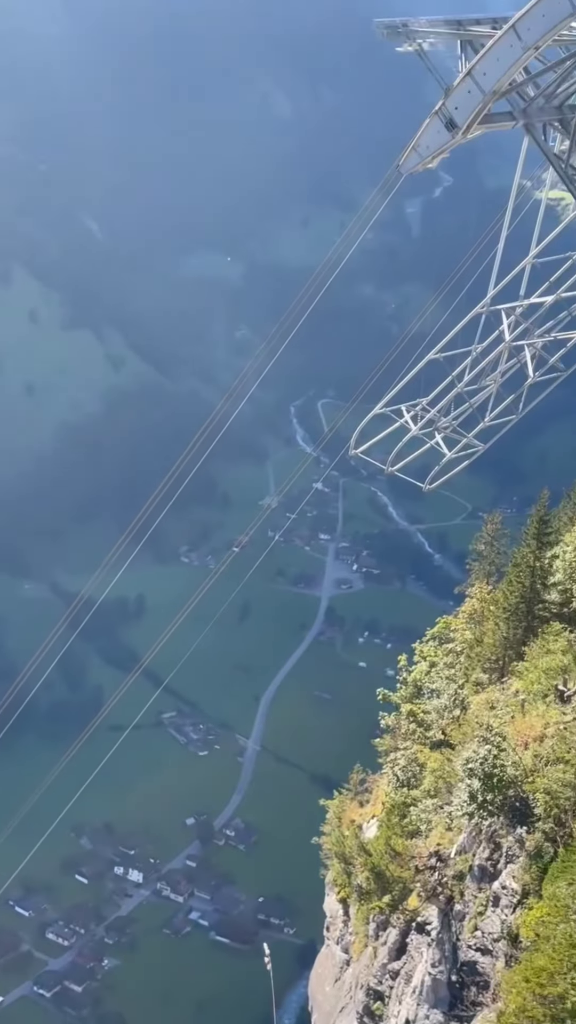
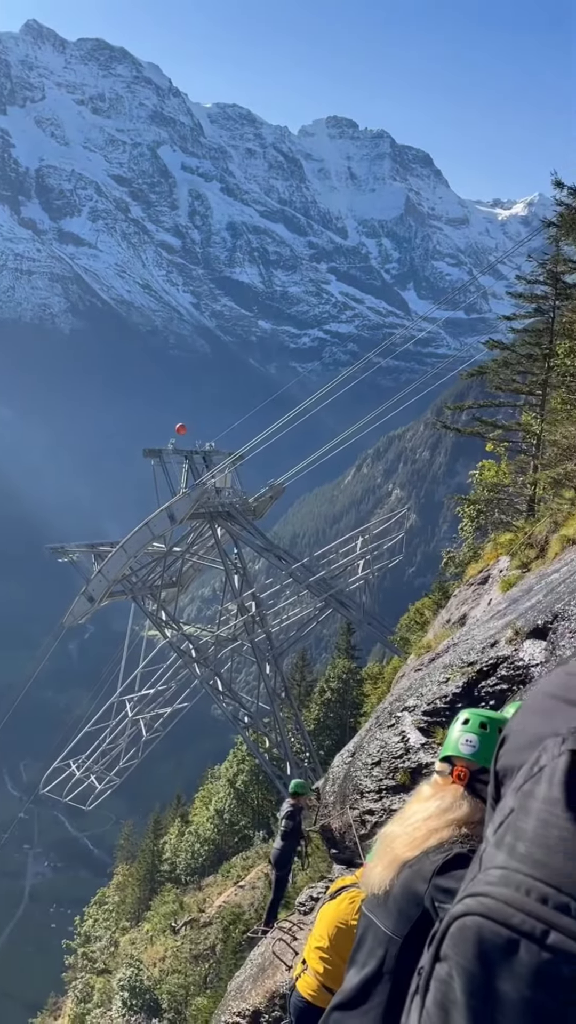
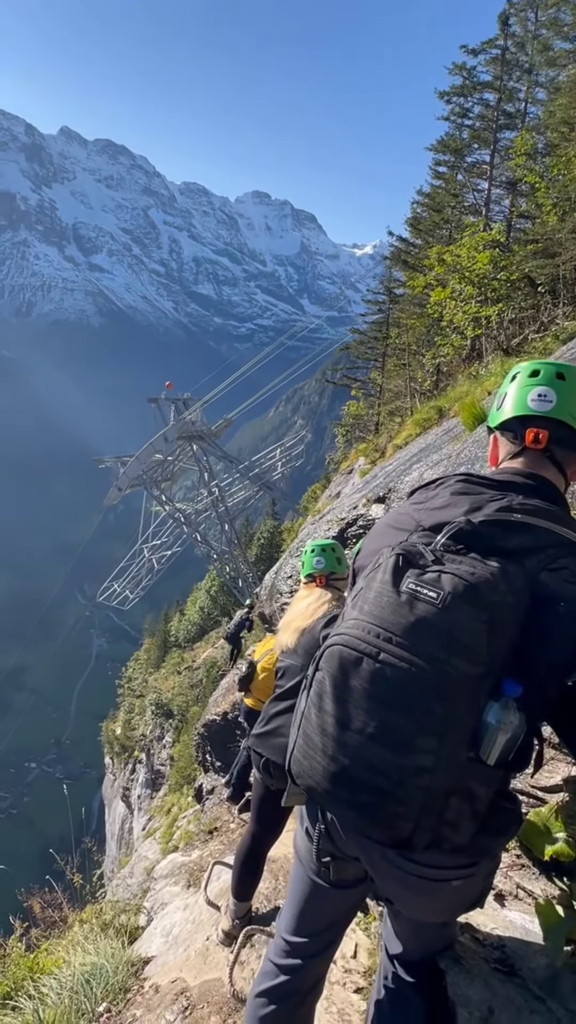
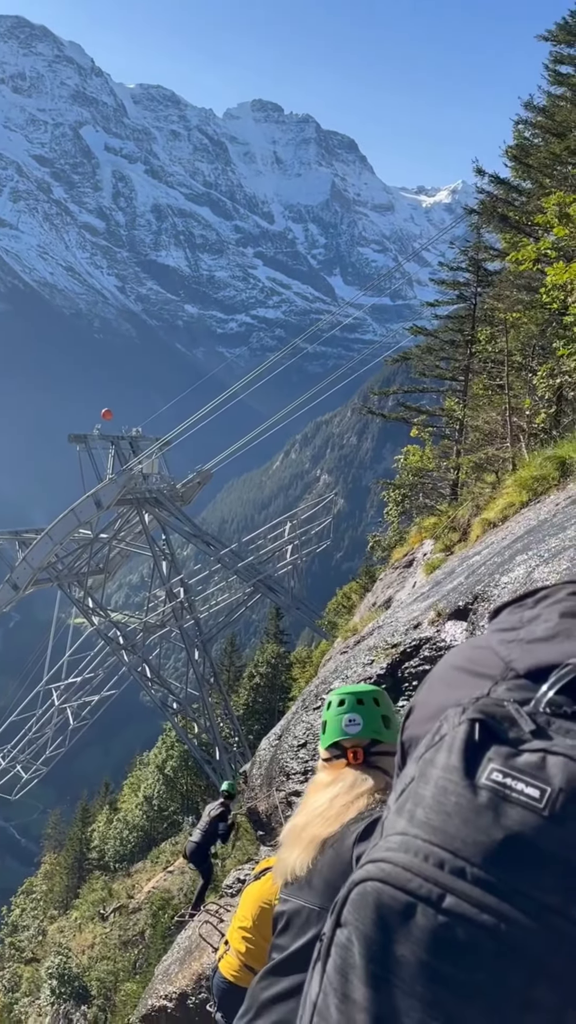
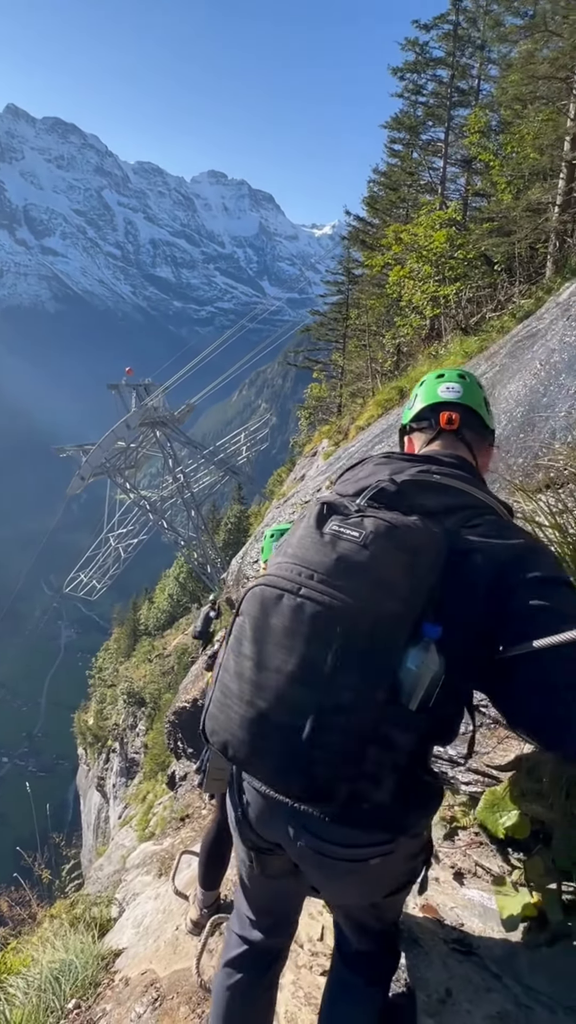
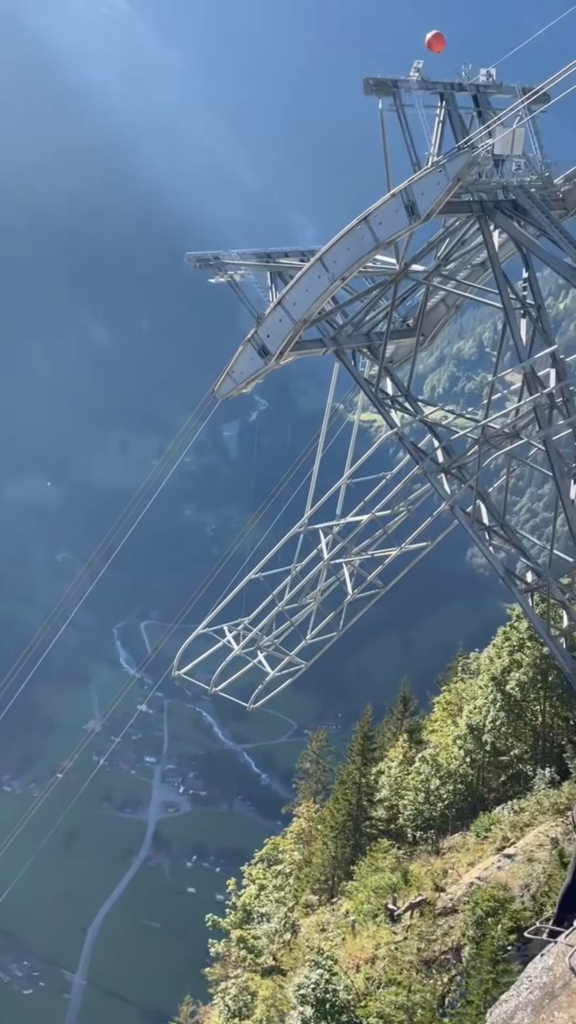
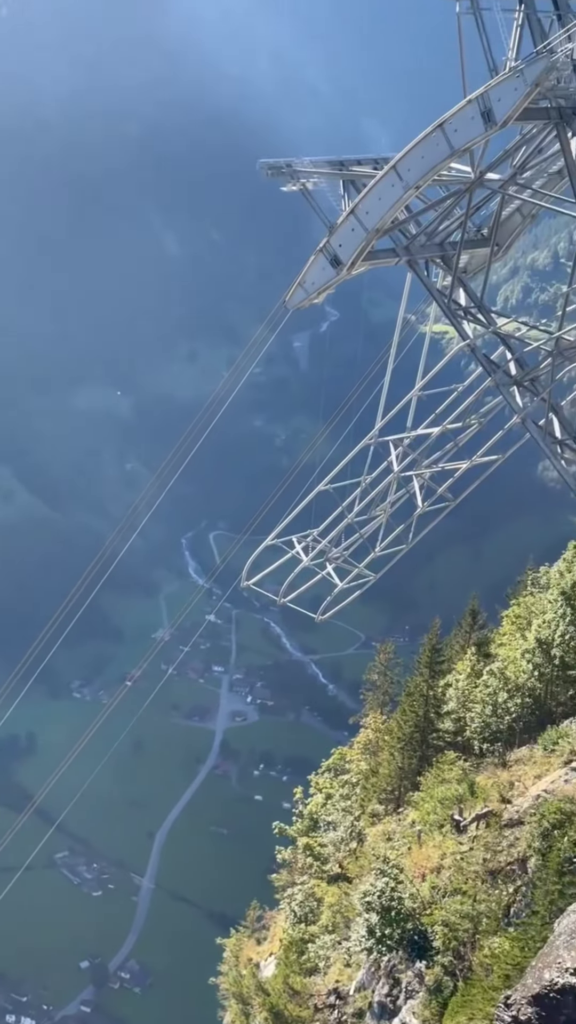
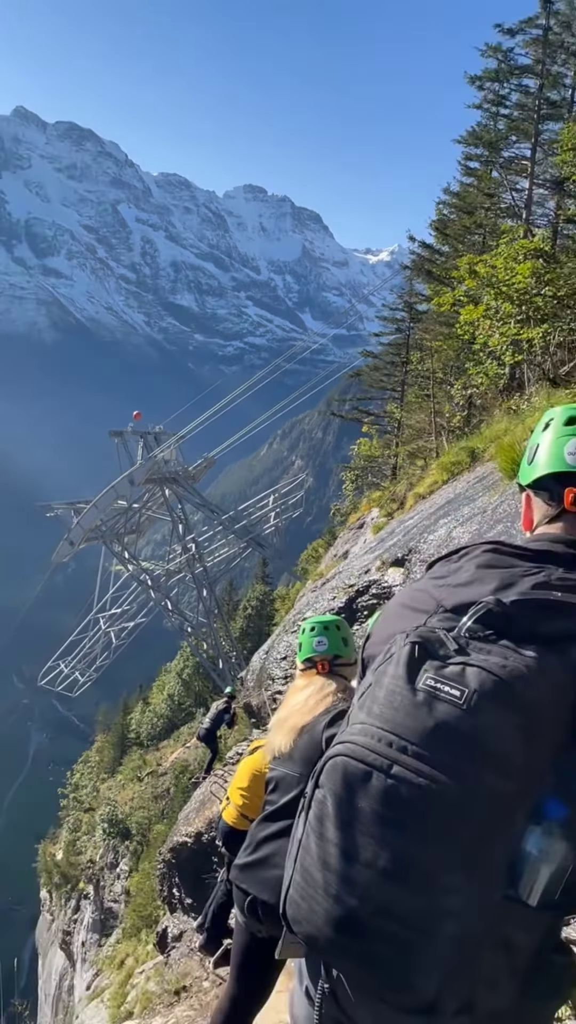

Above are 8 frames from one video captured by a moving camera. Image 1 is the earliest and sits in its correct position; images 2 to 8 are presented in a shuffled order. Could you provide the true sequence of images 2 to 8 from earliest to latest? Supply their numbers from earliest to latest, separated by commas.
7, 6, 2, 4, 8, 3, 5
